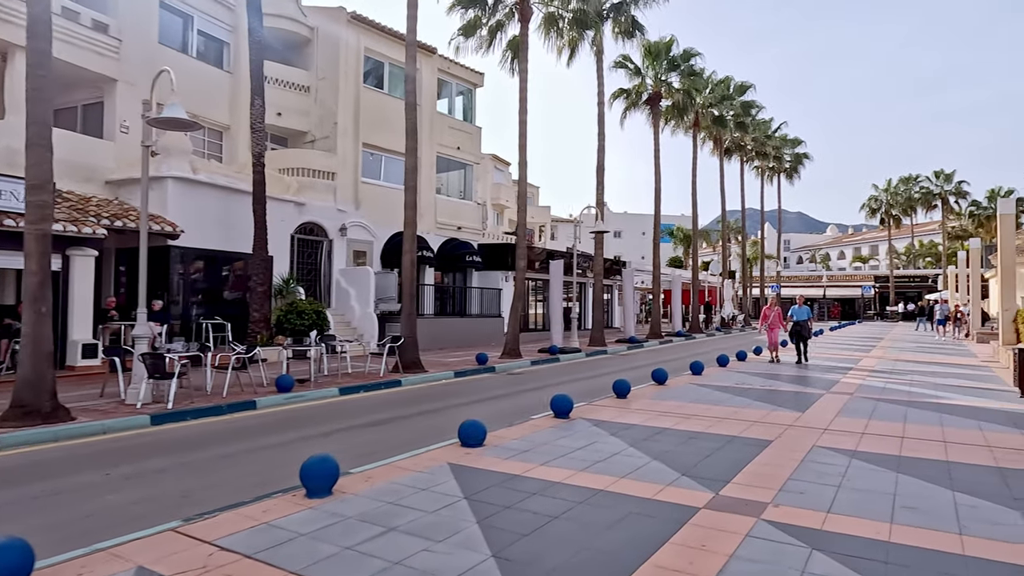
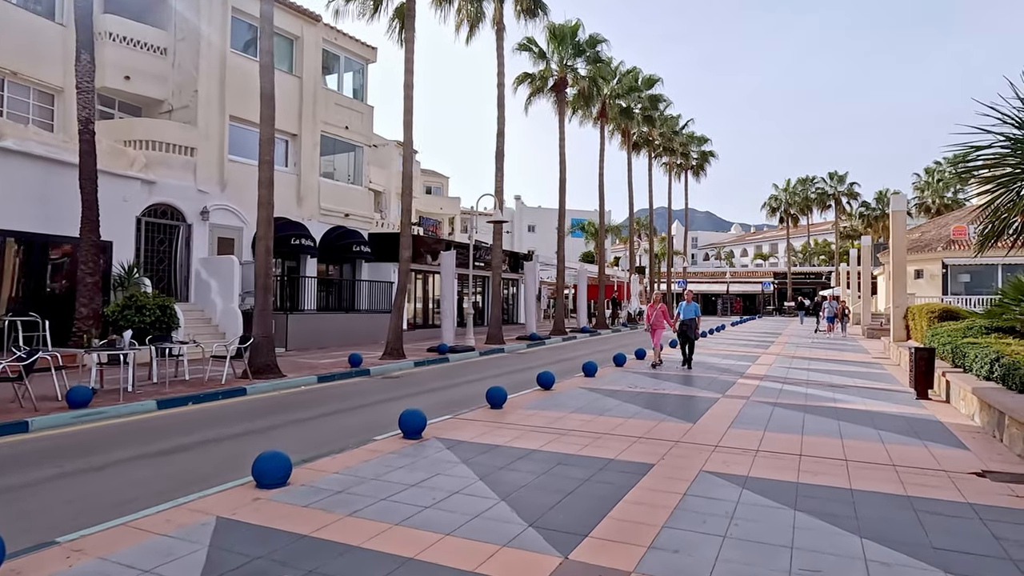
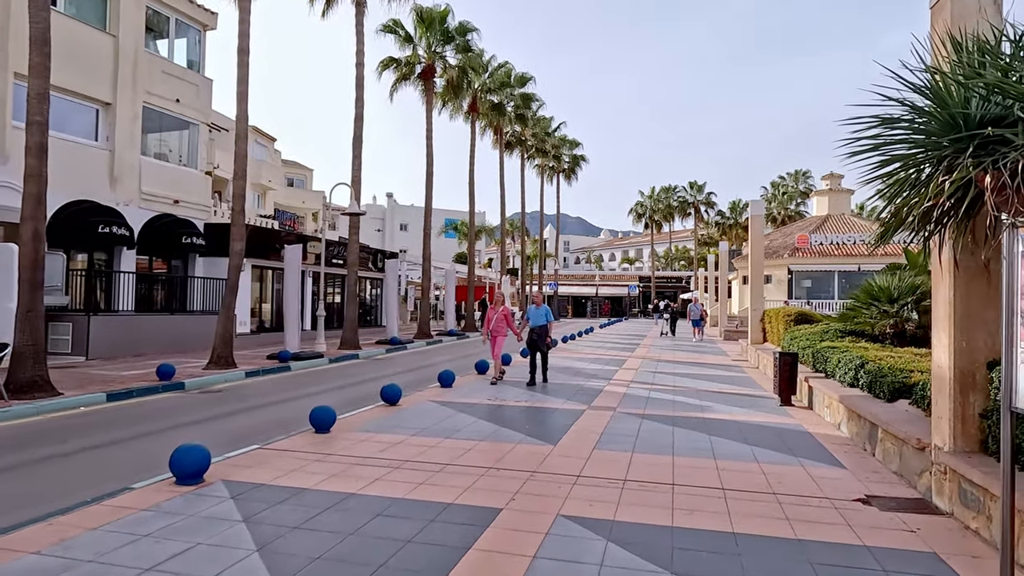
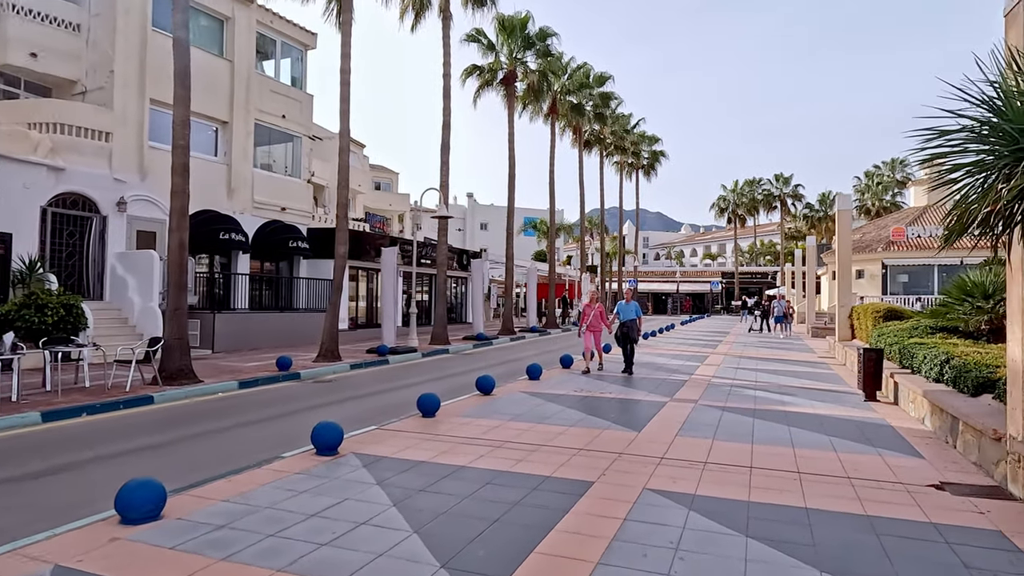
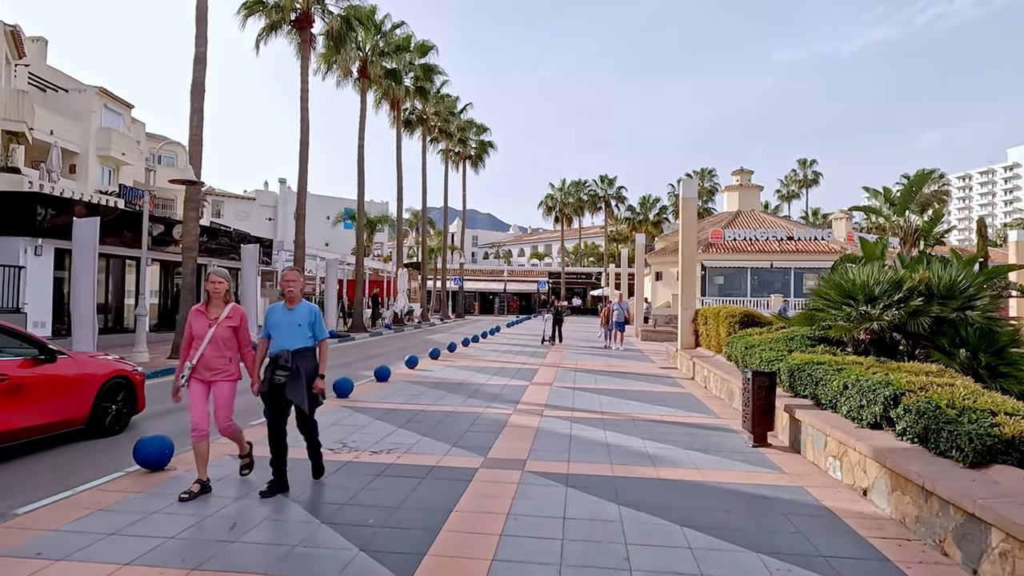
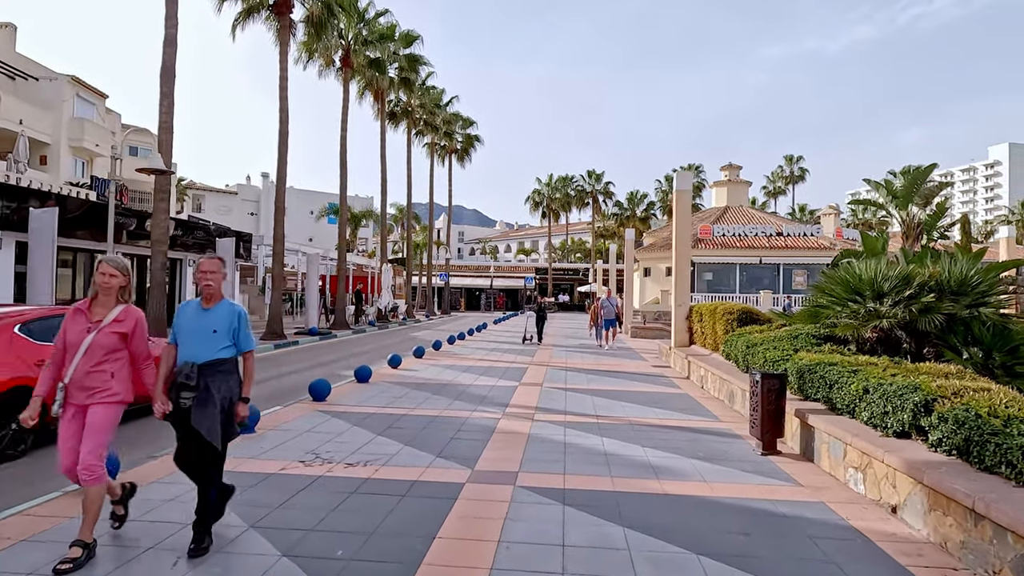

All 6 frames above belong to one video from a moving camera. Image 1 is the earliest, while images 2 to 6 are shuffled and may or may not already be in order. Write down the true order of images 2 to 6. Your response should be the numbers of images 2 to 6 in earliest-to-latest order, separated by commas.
2, 4, 3, 5, 6
